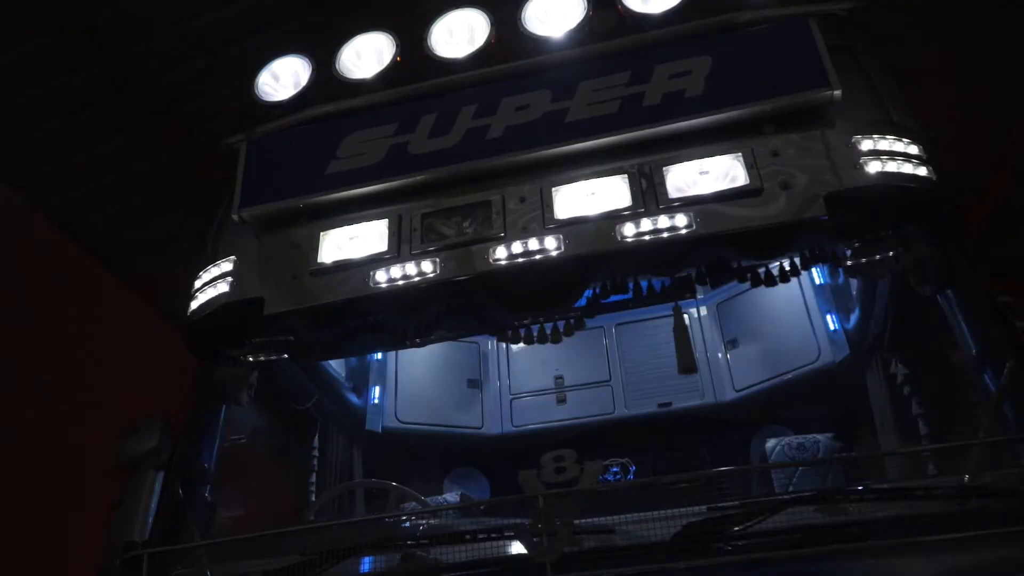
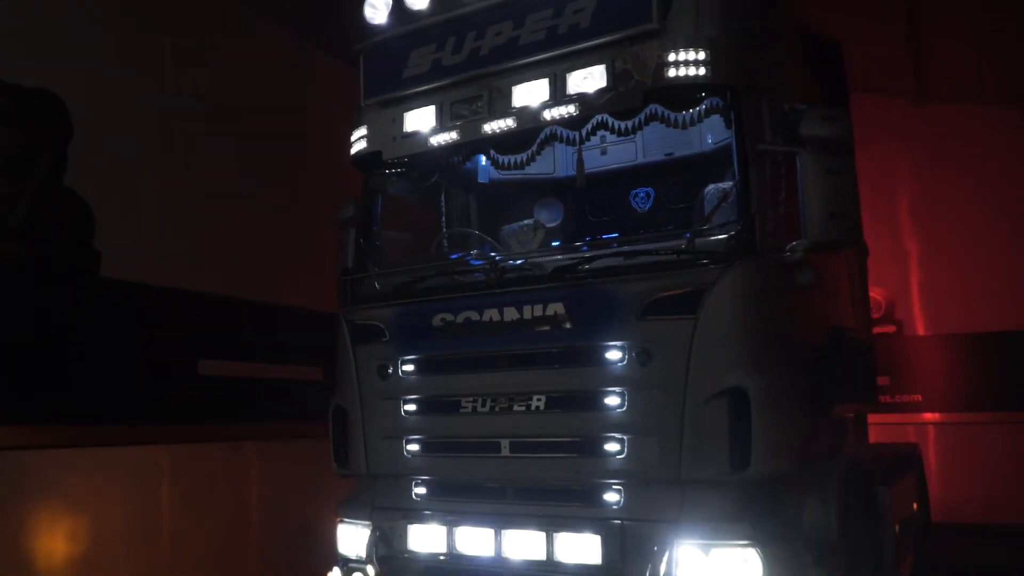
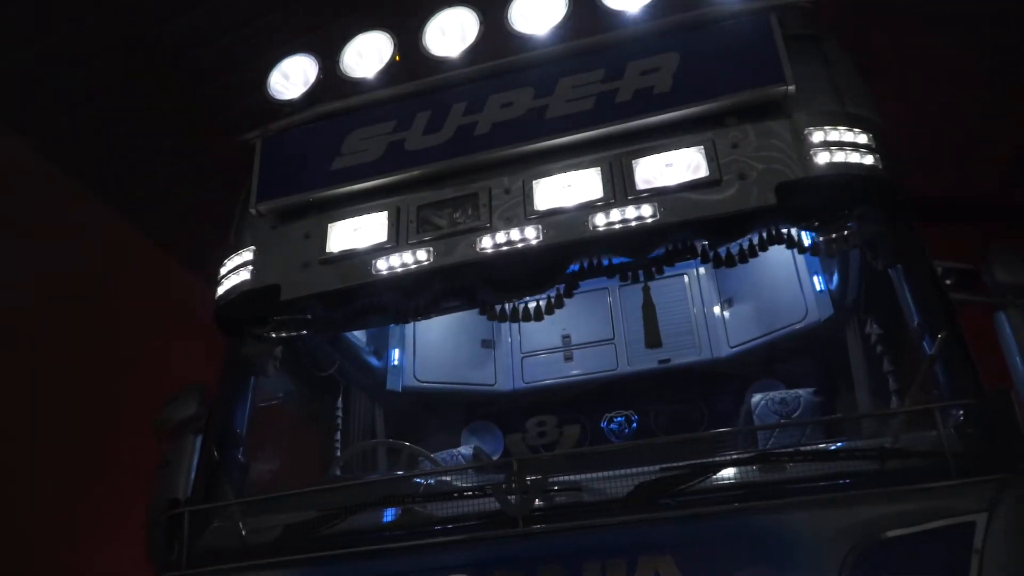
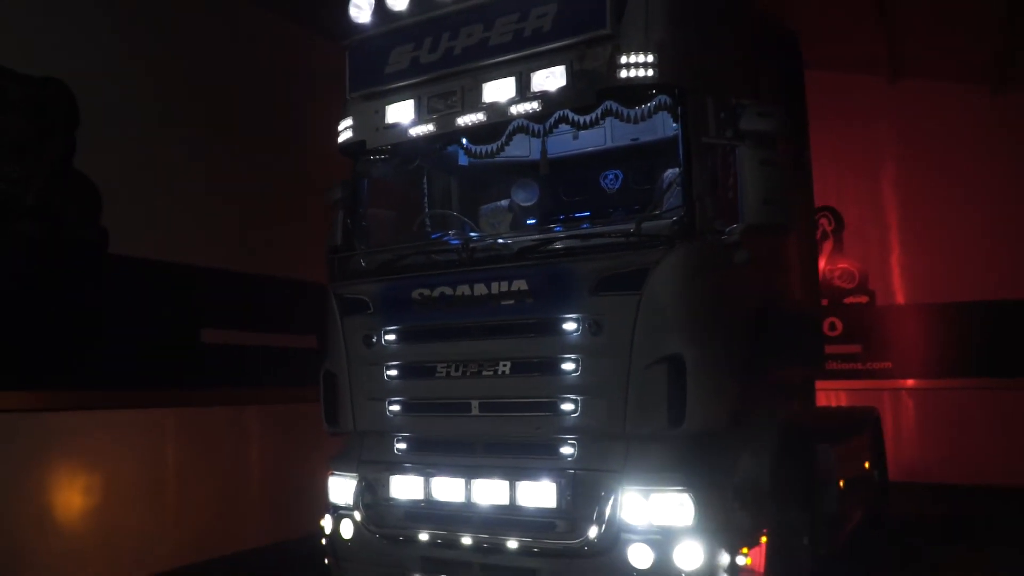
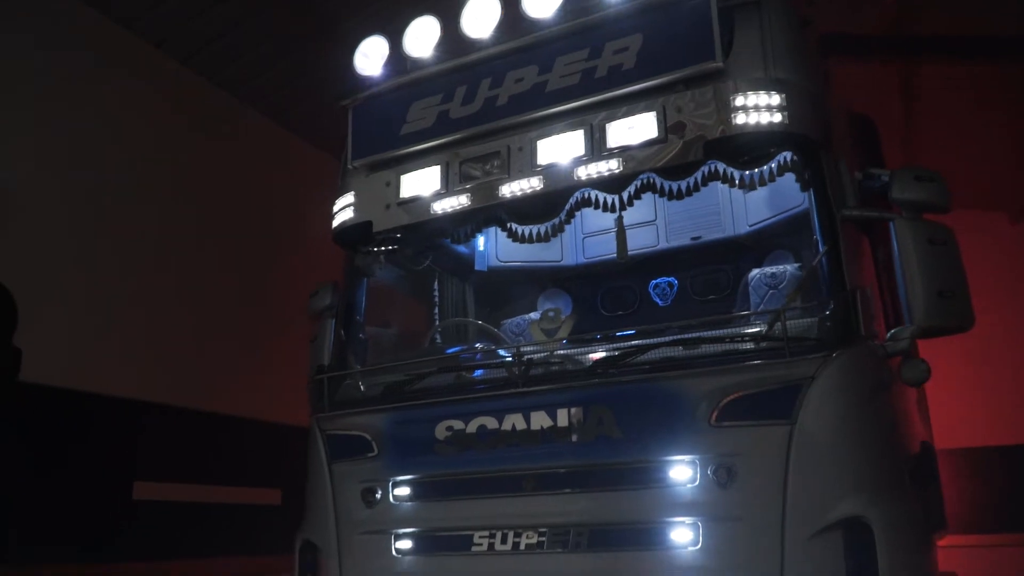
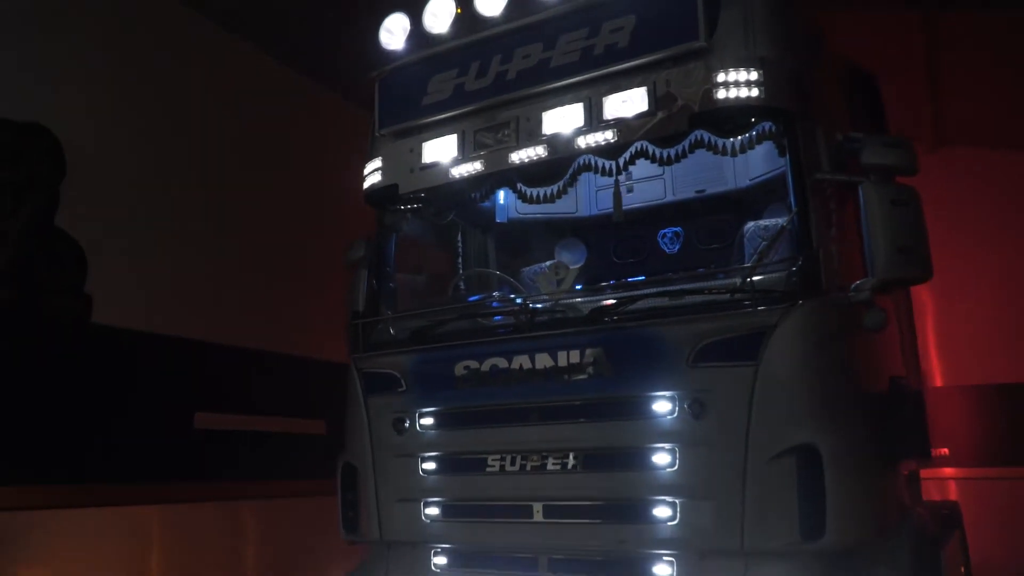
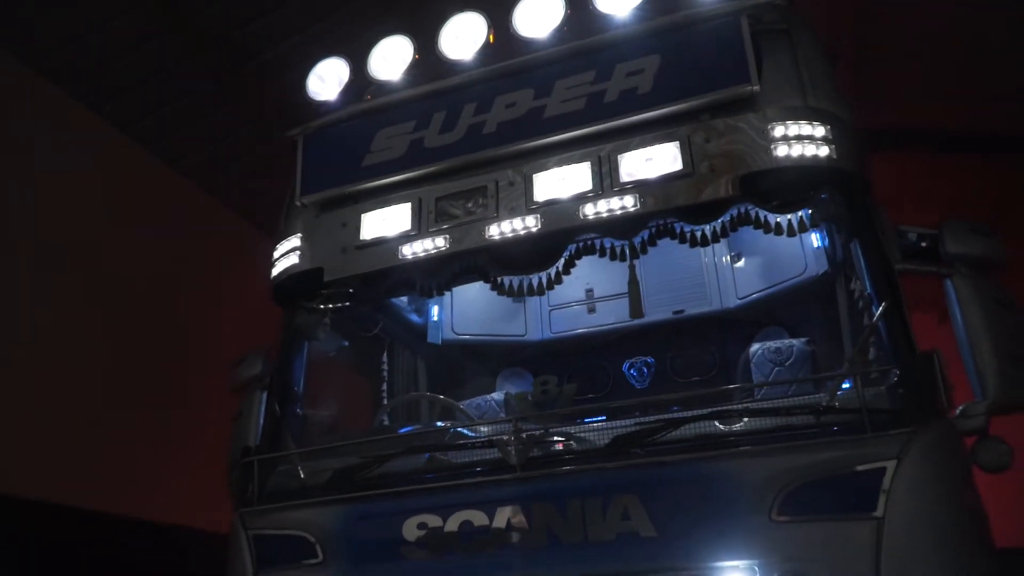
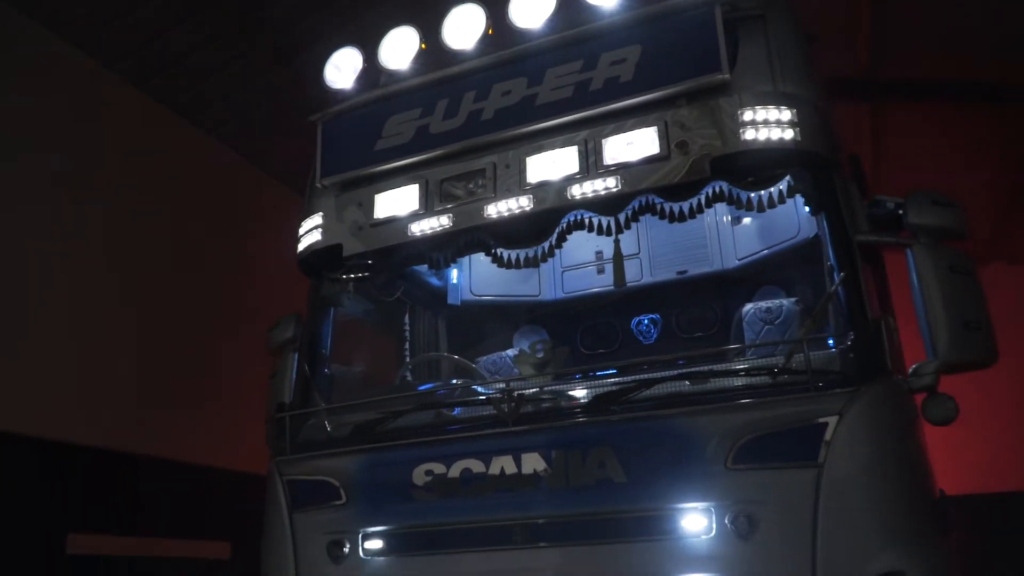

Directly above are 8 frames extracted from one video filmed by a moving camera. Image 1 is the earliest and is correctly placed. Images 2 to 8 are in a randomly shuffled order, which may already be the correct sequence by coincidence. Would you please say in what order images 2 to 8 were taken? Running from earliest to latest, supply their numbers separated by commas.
3, 7, 8, 5, 6, 2, 4
